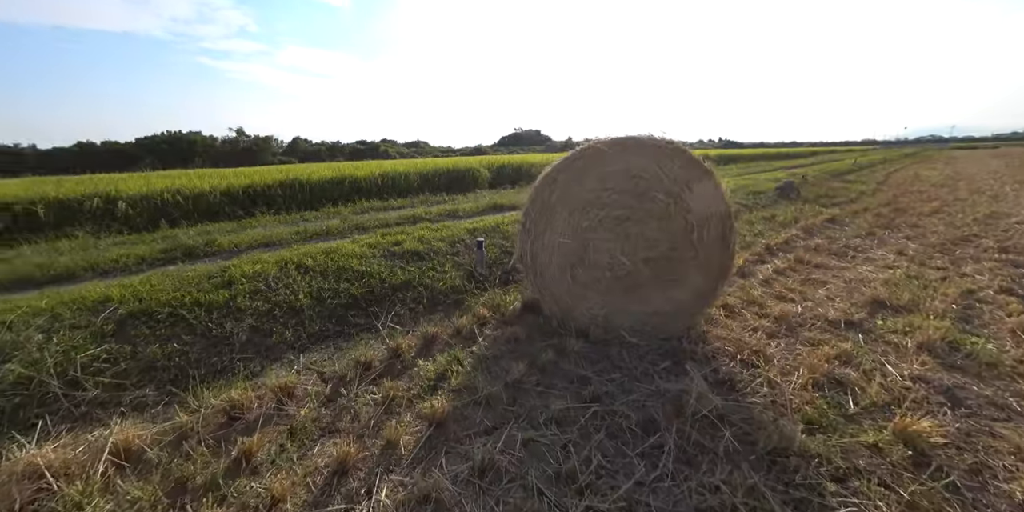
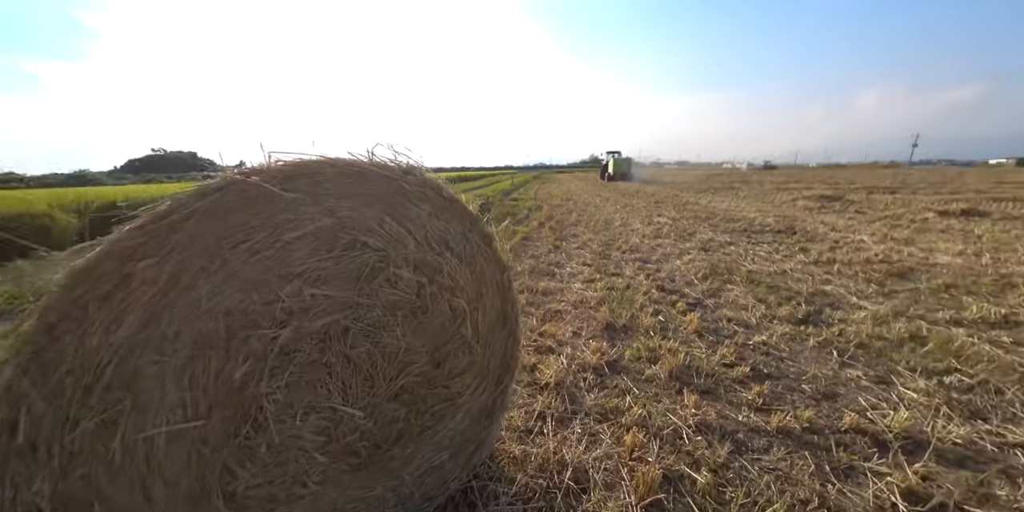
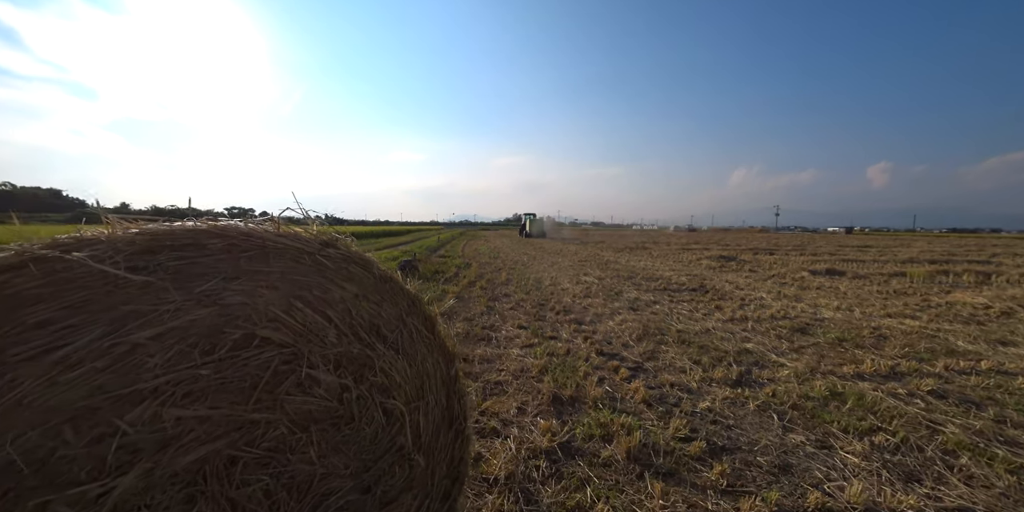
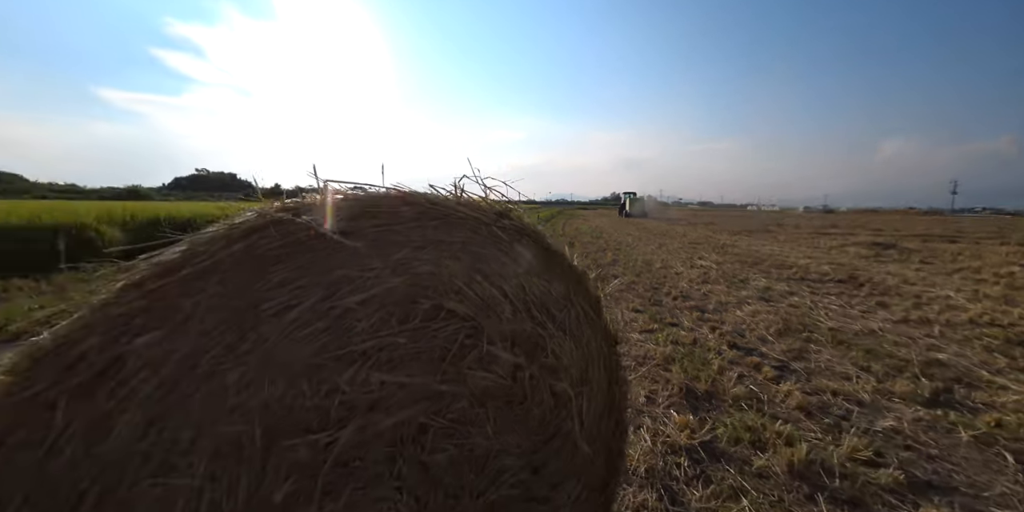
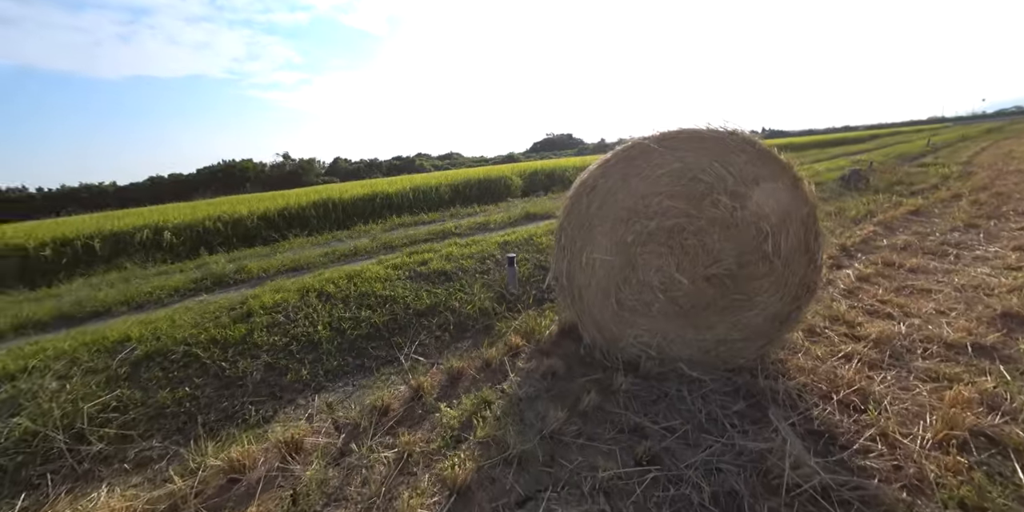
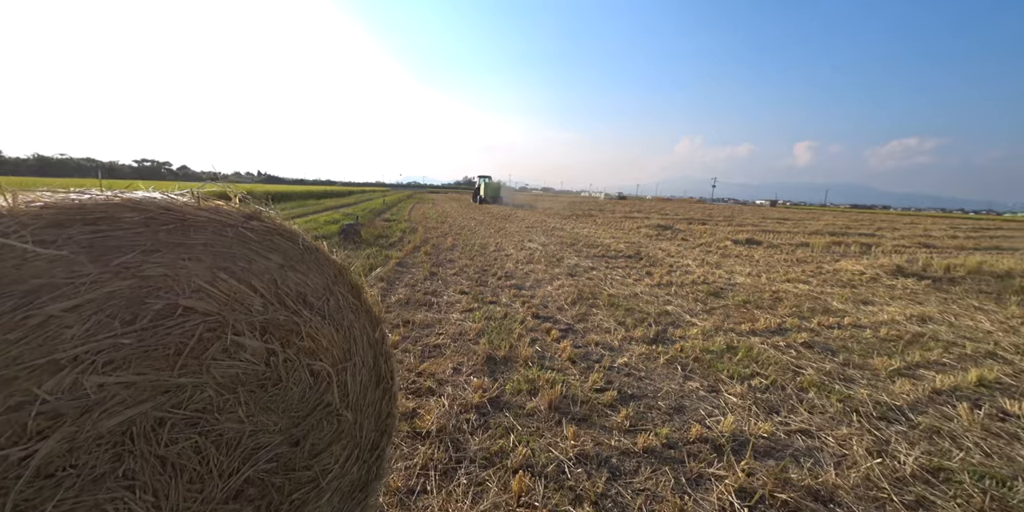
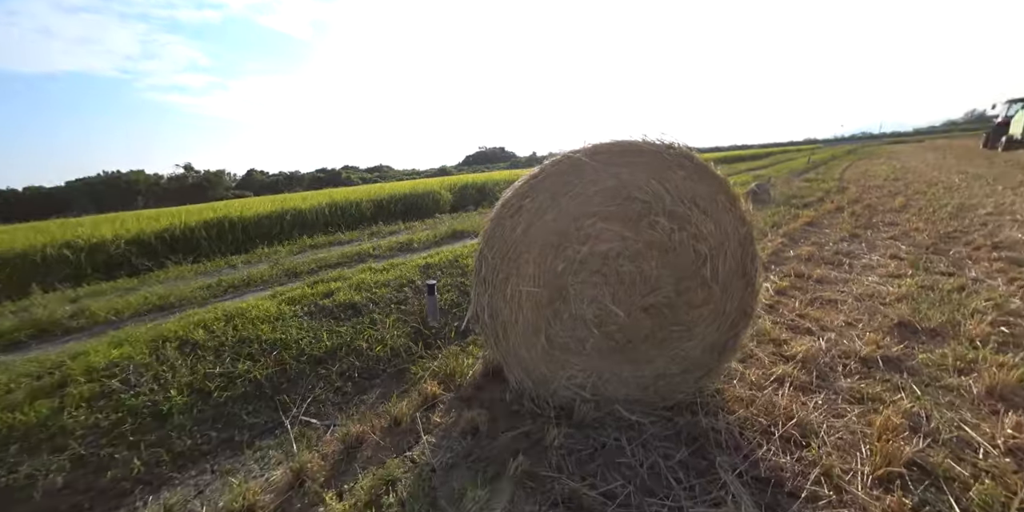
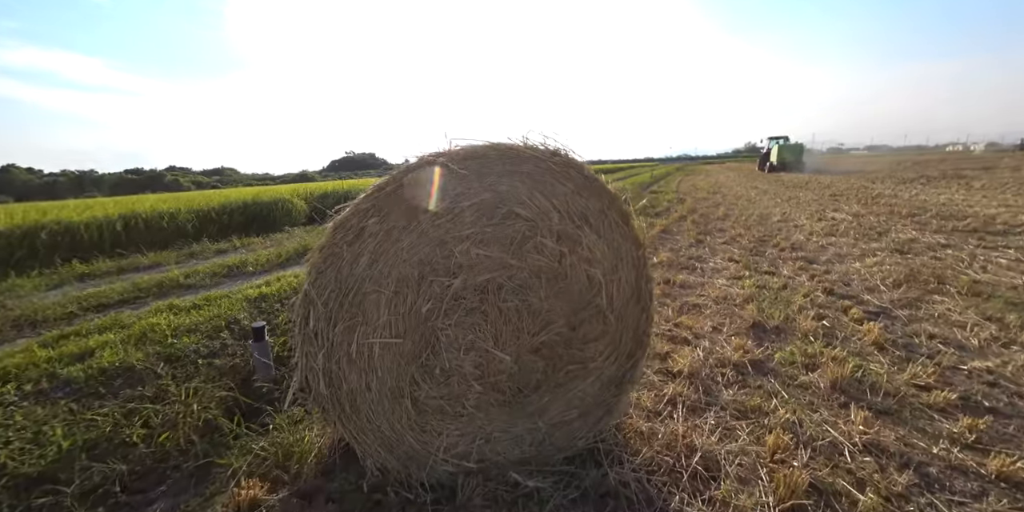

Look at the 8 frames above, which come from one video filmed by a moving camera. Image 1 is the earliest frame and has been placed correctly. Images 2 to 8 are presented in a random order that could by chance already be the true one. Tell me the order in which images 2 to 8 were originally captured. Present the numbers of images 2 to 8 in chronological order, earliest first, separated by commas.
5, 7, 8, 2, 6, 3, 4
